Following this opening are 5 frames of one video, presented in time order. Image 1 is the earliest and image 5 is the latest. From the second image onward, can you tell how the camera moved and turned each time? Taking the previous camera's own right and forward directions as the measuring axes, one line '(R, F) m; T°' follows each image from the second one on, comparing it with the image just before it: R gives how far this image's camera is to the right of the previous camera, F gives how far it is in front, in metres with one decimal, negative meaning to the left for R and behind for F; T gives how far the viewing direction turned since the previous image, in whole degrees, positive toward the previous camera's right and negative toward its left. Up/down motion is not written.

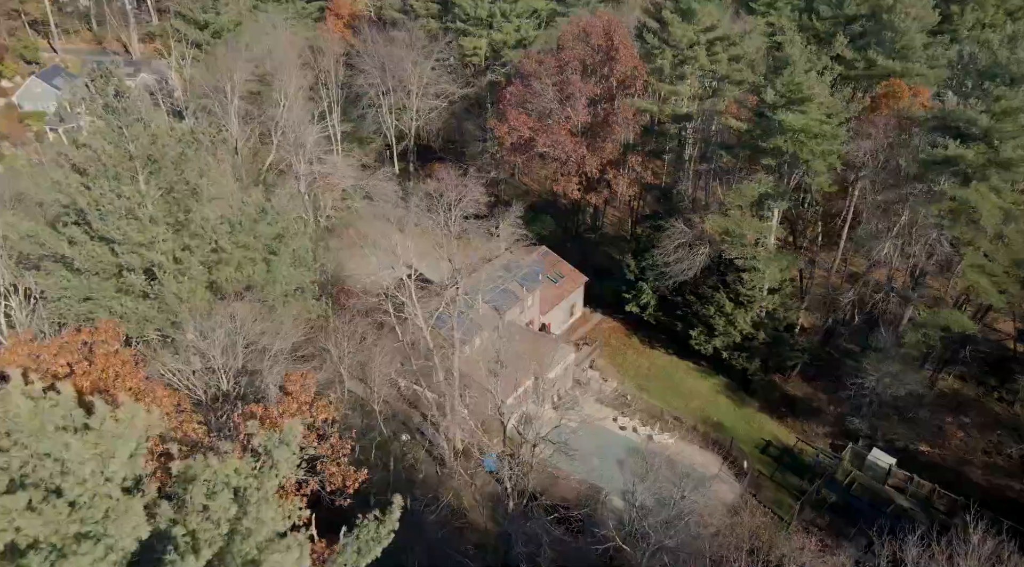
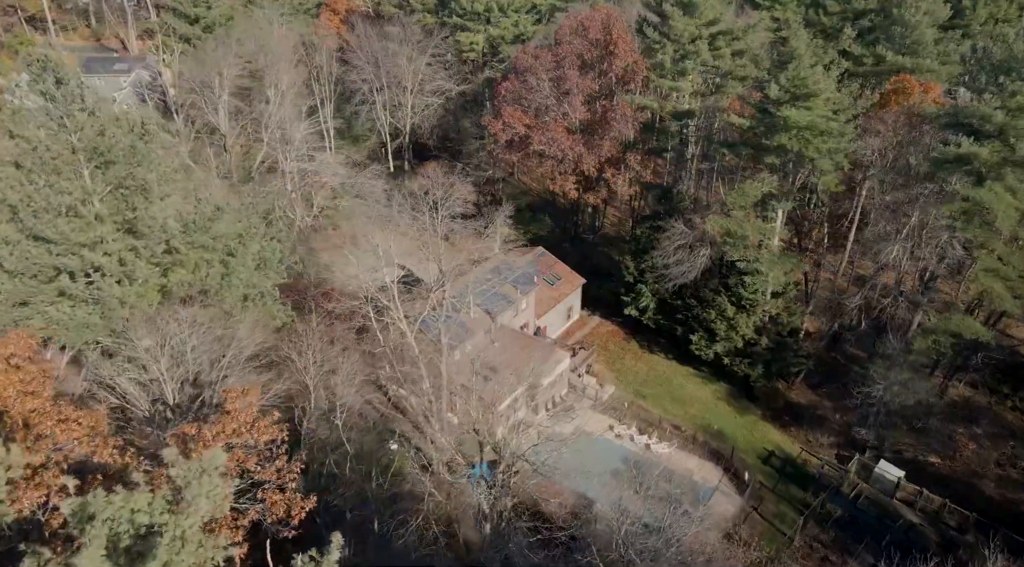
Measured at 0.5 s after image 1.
(+0.6, +1.4) m; 0°
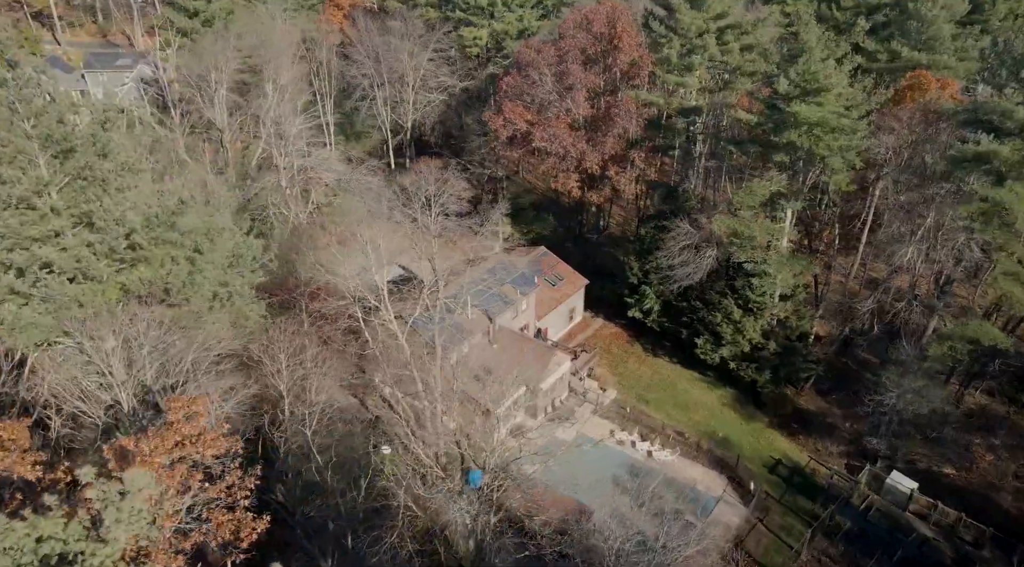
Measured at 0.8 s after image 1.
(+0.5, +1.2) m; -1°
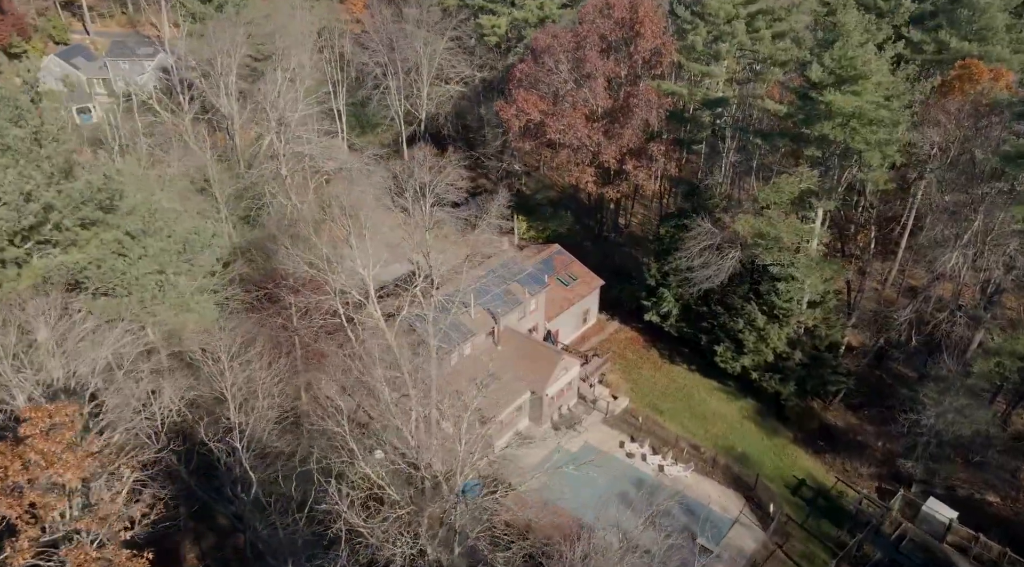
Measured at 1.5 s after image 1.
(+1.1, +2.3) m; -2°
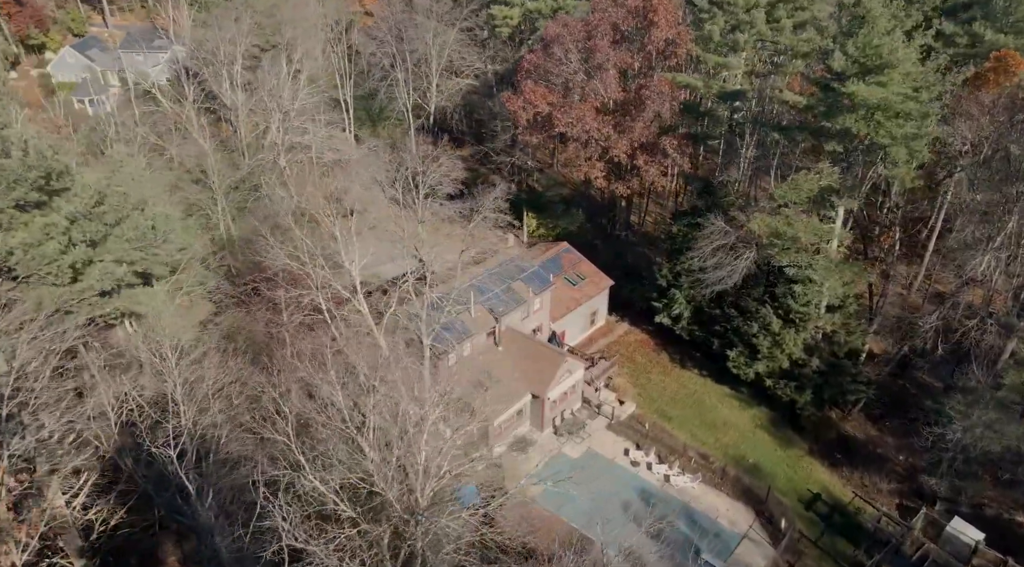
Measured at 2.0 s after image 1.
(+0.8, +1.5) m; -2°
